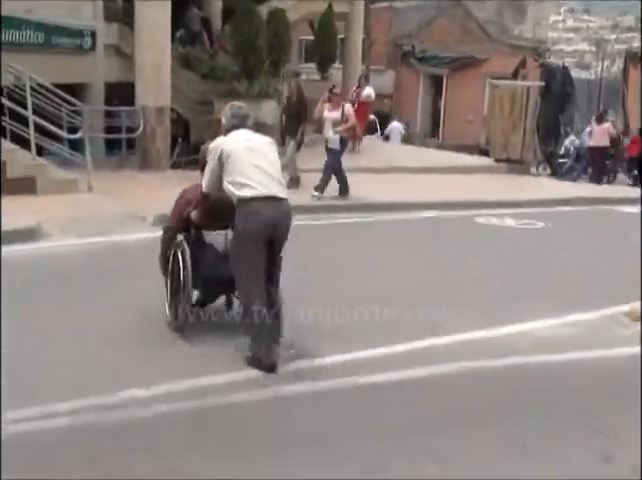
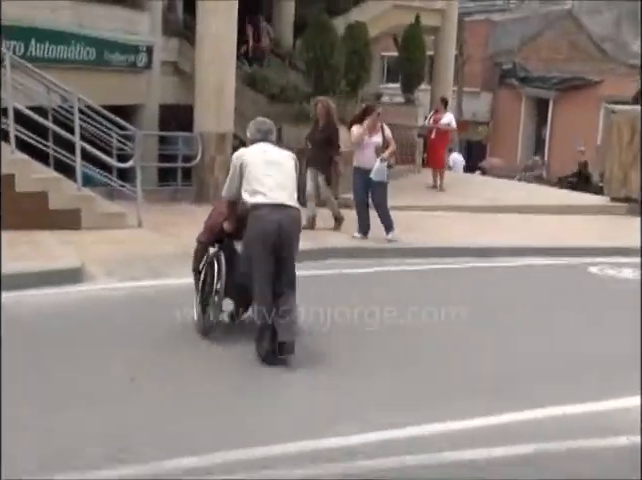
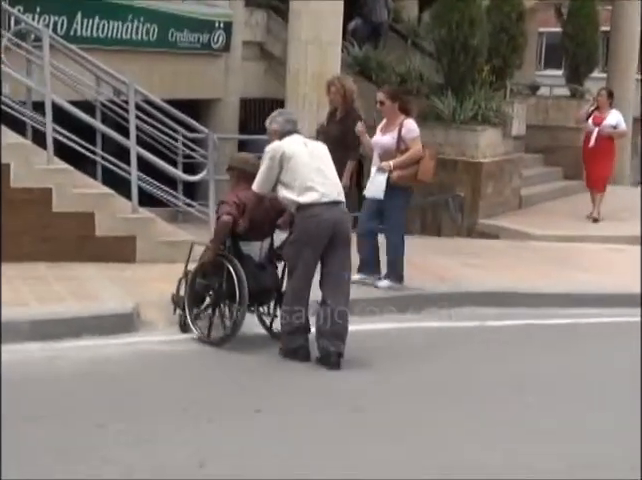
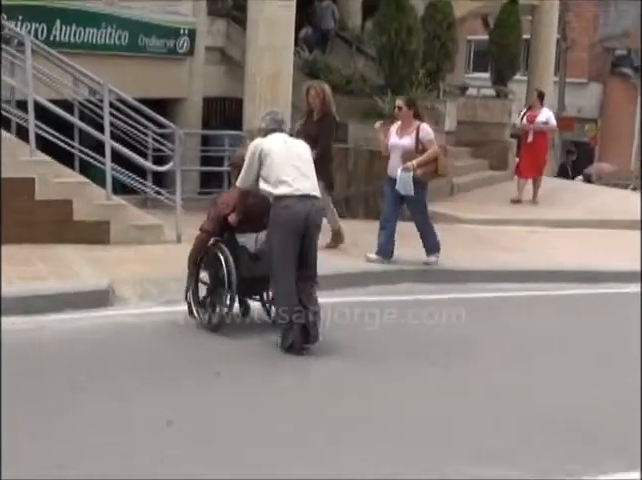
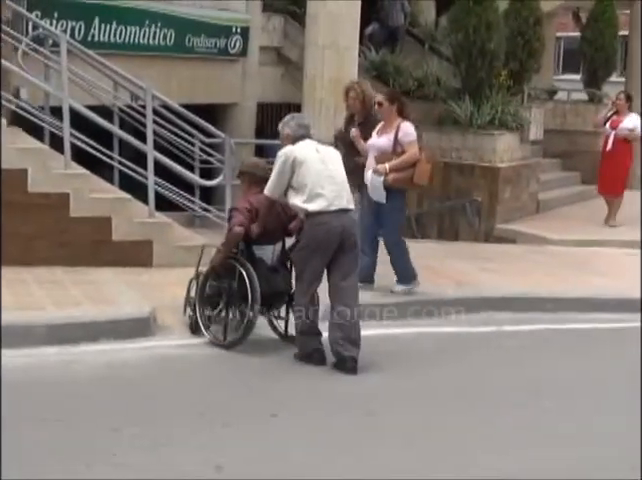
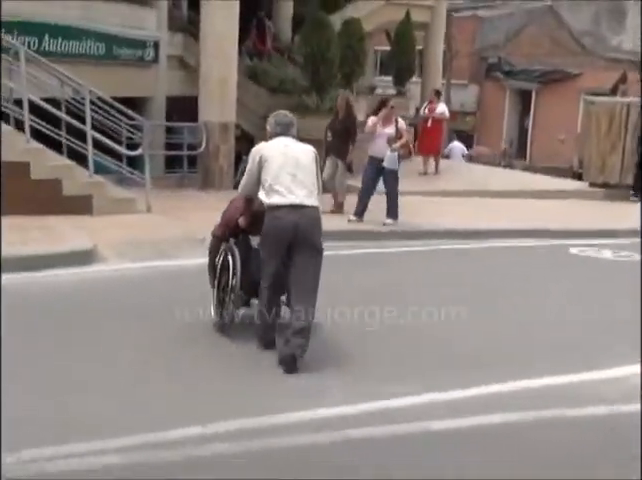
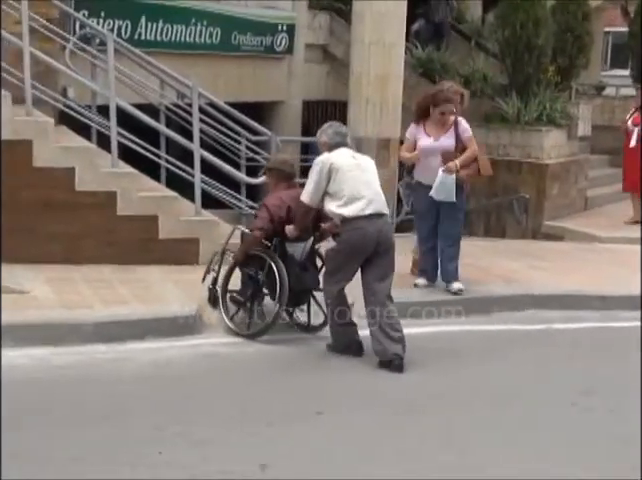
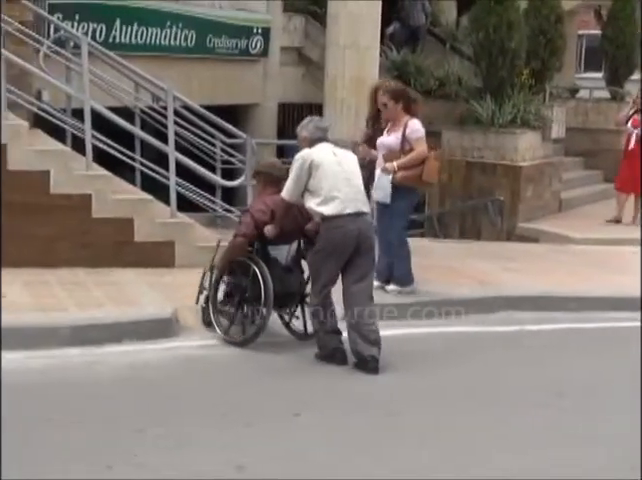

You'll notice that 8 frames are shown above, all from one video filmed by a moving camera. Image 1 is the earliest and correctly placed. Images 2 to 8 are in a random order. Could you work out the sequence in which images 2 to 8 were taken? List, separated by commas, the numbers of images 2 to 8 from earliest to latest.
6, 2, 4, 3, 5, 8, 7
